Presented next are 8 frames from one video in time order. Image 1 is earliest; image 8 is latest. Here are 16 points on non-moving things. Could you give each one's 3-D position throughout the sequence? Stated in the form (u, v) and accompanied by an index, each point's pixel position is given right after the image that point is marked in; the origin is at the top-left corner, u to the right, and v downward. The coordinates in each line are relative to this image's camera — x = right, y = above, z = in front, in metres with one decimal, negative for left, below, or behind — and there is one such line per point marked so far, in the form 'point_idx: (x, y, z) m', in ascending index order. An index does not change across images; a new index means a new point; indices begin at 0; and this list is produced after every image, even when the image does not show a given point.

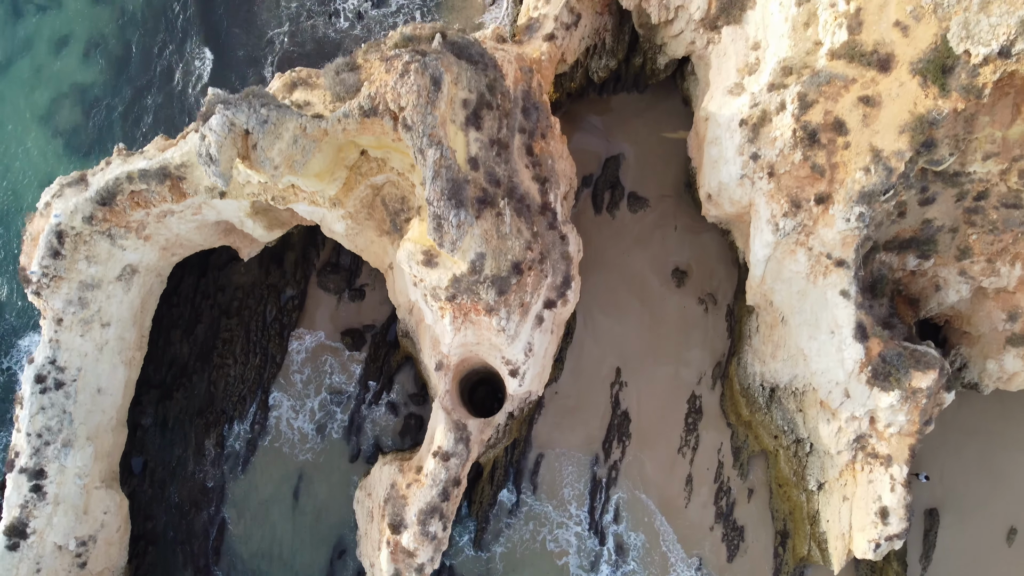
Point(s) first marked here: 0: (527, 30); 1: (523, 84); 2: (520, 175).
0: (+0.4, +6.3, +19.1) m
1: (+0.3, +4.6, +17.5) m
2: (+0.2, +2.4, +16.5) m
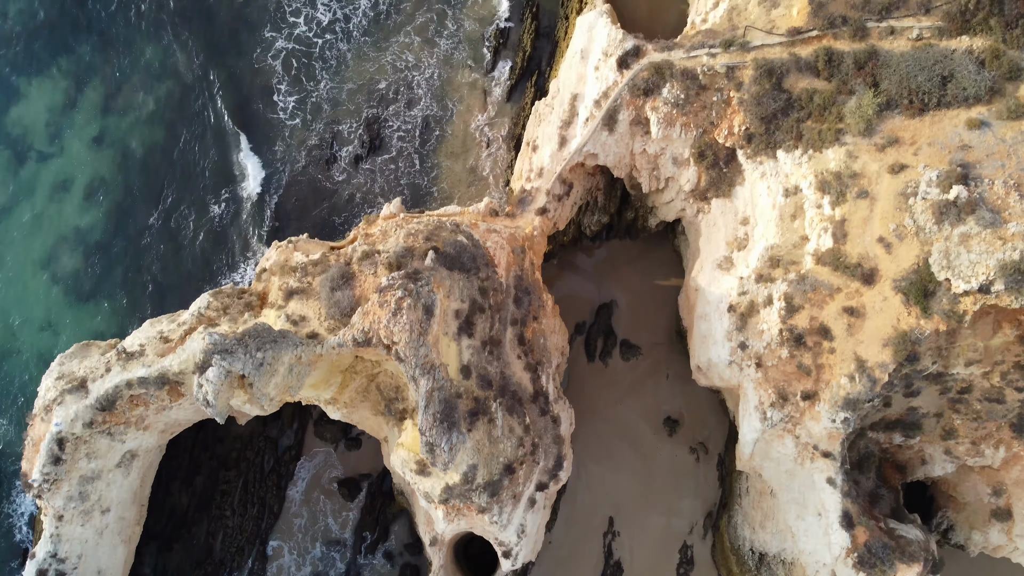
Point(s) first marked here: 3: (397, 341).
0: (+0.2, +2.1, +19.4) m
1: (+0.1, +0.5, +17.8) m
2: (0.0, -1.7, +16.8) m
3: (-2.1, -1.0, +14.1) m
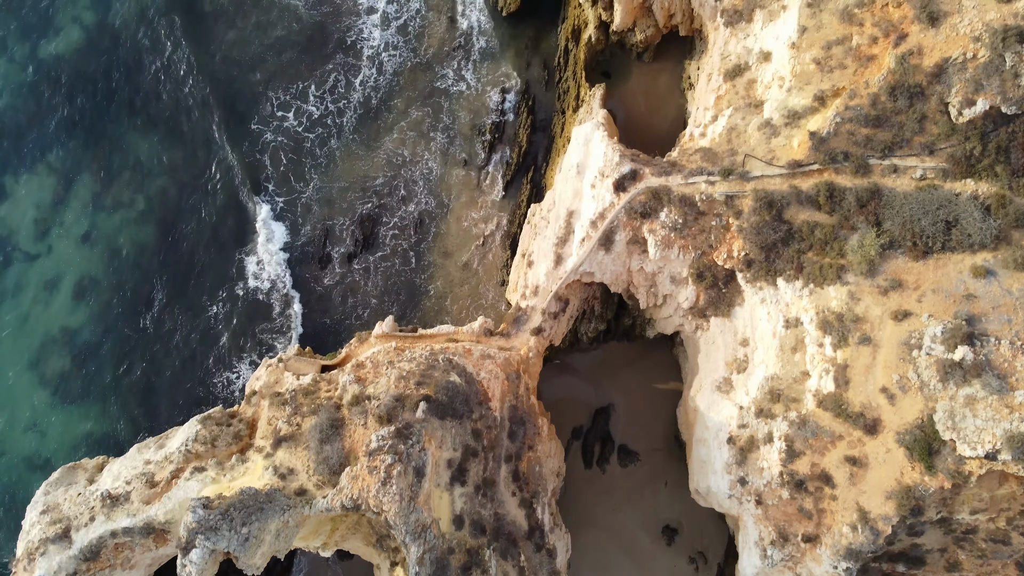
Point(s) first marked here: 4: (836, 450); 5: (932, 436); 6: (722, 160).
0: (+0.1, -0.8, +19.1) m
1: (0.0, -2.4, +17.4) m
2: (-0.1, -4.6, +16.4) m
3: (-2.2, -3.9, +13.7) m
4: (+6.5, -3.2, +15.5) m
5: (+7.7, -2.7, +14.3) m
6: (+4.7, +2.9, +17.3) m
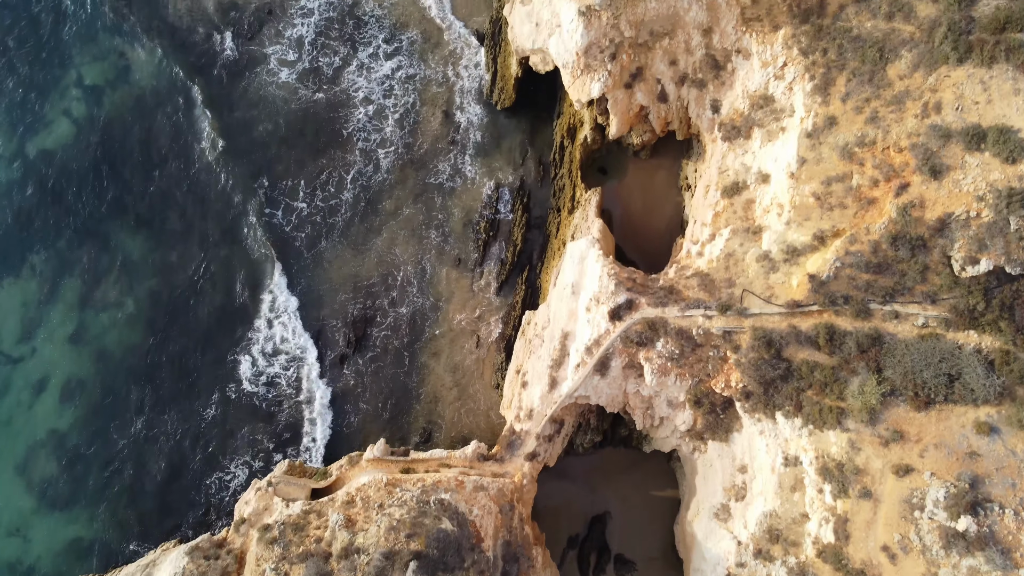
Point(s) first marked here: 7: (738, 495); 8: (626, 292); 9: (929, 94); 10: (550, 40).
0: (-0.1, -3.7, +18.7) m
1: (-0.2, -5.4, +17.1) m
2: (-0.3, -7.6, +16.0) m
3: (-2.3, -6.8, +13.4) m
4: (+6.3, -6.1, +15.2) m
5: (+7.6, -5.7, +14.0) m
6: (+4.5, -0.1, +16.9) m
7: (+5.1, -4.8, +17.5) m
8: (+2.6, -0.1, +17.5) m
9: (+8.0, +3.7, +14.9) m
10: (+0.9, +6.1, +19.3) m
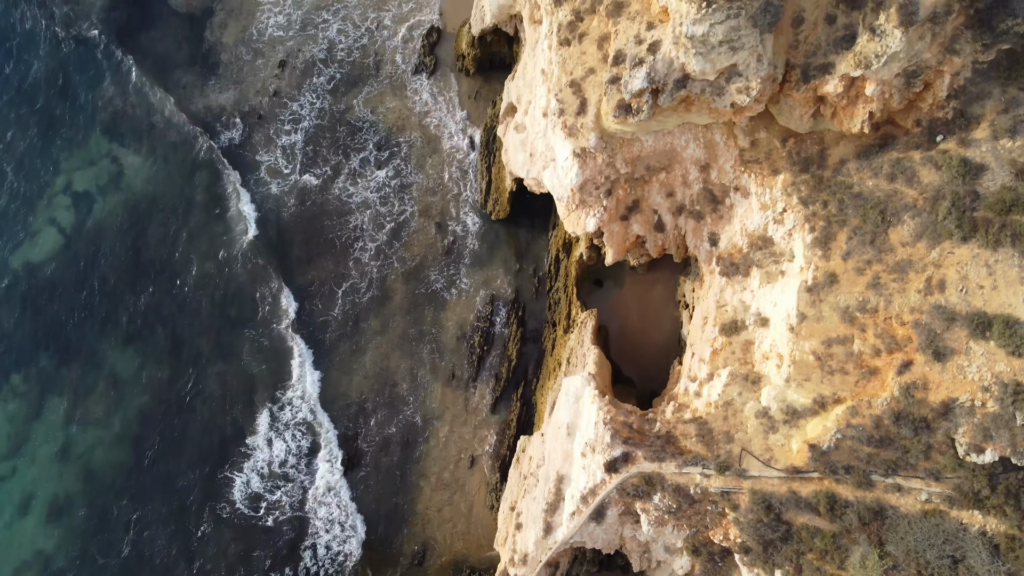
0: (-0.2, -7.1, +18.3) m
1: (-0.3, -8.7, +16.7) m
2: (-0.4, -10.9, +15.6) m
3: (-2.5, -10.1, +13.0) m
4: (+6.2, -9.5, +14.8) m
5: (+7.4, -9.0, +13.6) m
6: (+4.4, -3.4, +16.6) m
7: (+4.9, -8.1, +17.2) m
8: (+2.4, -3.4, +17.1) m
9: (+7.8, +0.4, +14.5) m
10: (+0.8, +2.8, +18.9) m
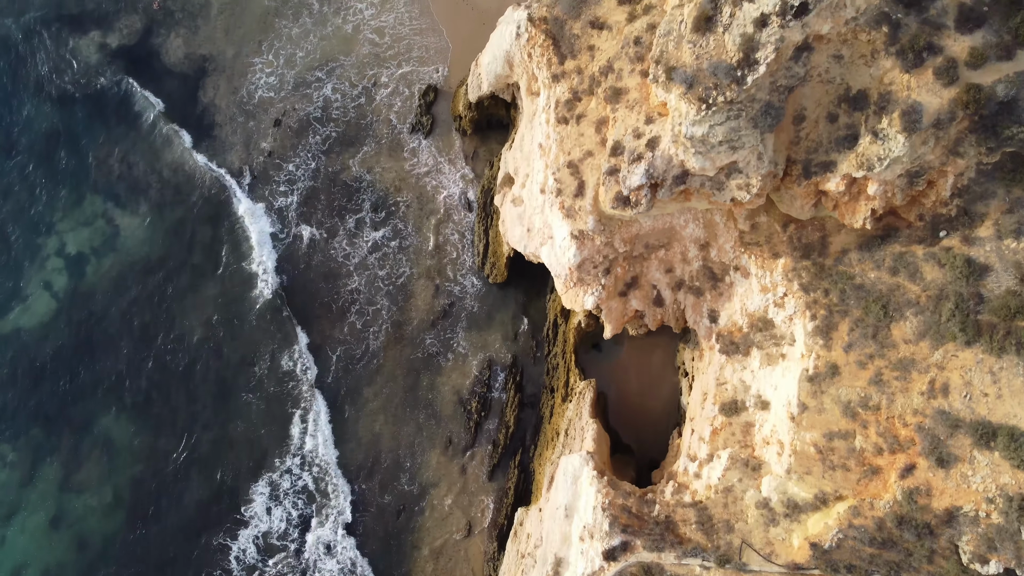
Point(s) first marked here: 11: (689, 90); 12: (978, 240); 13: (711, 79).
0: (-0.3, -8.9, +18.1) m
1: (-0.4, -10.5, +16.5) m
2: (-0.4, -12.7, +15.4) m
3: (-2.5, -12.0, +12.8) m
4: (+6.1, -11.3, +14.6) m
5: (+7.4, -10.8, +13.4) m
6: (+4.3, -5.2, +16.3) m
7: (+4.9, -10.0, +16.9) m
8: (+2.4, -5.2, +16.9) m
9: (+7.8, -1.5, +14.3) m
10: (+0.7, +1.0, +18.6) m
11: (+3.1, +3.4, +13.7) m
12: (+8.6, +0.9, +14.3) m
13: (+3.4, +3.6, +13.4) m
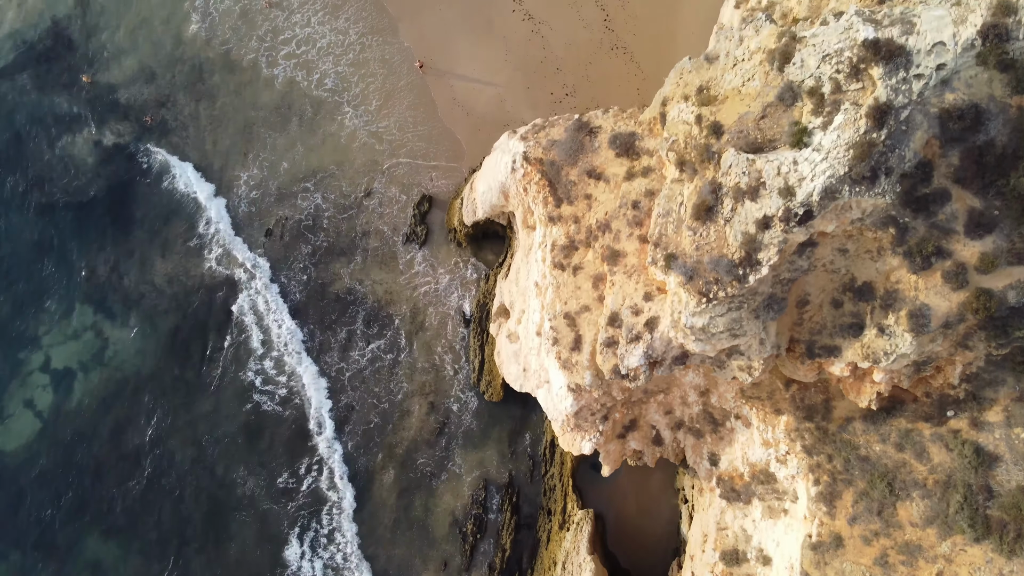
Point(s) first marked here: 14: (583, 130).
0: (-0.4, -12.2, +17.7) m
1: (-0.4, -13.9, +16.0) m
2: (-0.5, -16.1, +15.0) m
3: (-2.6, -15.3, +12.3) m
4: (+6.0, -14.6, +14.2) m
5: (+7.3, -14.2, +13.0) m
6: (+4.2, -8.5, +15.9) m
7: (+4.8, -13.3, +16.5) m
8: (+2.3, -8.6, +16.4) m
9: (+7.7, -4.8, +13.9) m
10: (+0.6, -2.3, +18.2) m
11: (+3.0, +0.1, +13.2) m
12: (+8.5, -2.4, +13.9) m
13: (+3.3, +0.2, +12.9) m
14: (+1.6, +3.5, +17.2) m
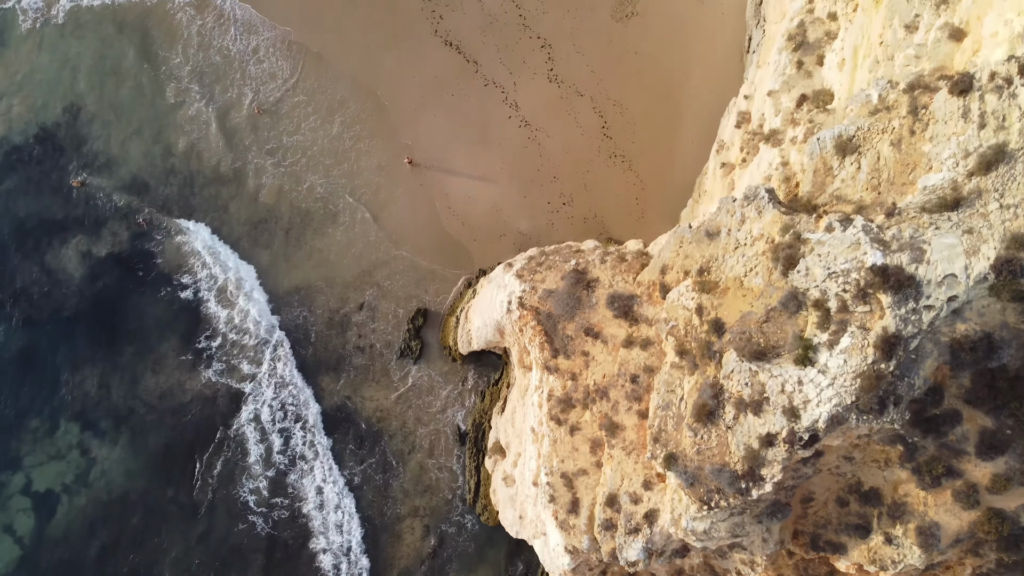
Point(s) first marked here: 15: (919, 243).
0: (-0.4, -15.6, +17.2) m
1: (-0.5, -17.2, +15.6) m
2: (-0.6, -19.4, +14.6) m
3: (-2.7, -18.7, +11.9) m
4: (+6.0, -18.0, +13.8) m
5: (+7.2, -17.5, +12.6) m
6: (+4.1, -11.9, +15.5) m
7: (+4.7, -16.6, +16.1) m
8: (+2.2, -11.9, +16.0) m
9: (+7.6, -8.2, +13.5) m
10: (+0.5, -5.7, +17.7) m
11: (+2.9, -3.2, +12.8) m
12: (+8.4, -5.8, +13.4) m
13: (+3.2, -3.1, +12.5) m
14: (+1.5, +0.1, +16.7) m
15: (+5.7, +0.6, +11.0) m
